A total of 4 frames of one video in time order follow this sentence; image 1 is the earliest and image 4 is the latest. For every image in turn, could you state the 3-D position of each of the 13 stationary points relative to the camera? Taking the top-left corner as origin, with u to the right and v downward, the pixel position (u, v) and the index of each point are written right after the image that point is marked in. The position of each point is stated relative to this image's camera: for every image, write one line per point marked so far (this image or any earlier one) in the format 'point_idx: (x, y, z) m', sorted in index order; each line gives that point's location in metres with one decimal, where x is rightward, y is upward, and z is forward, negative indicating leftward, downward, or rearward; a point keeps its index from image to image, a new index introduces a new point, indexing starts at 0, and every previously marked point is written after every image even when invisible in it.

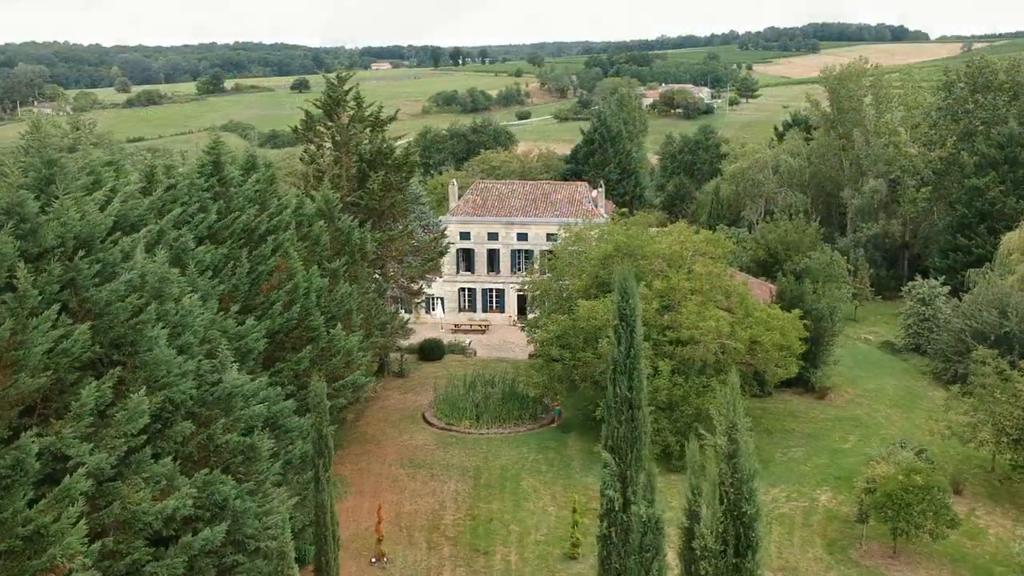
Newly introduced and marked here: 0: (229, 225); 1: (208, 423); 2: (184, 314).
0: (-4.8, +1.0, +18.9) m
1: (-3.7, -1.7, +13.5) m
2: (-4.0, -0.4, +13.5) m
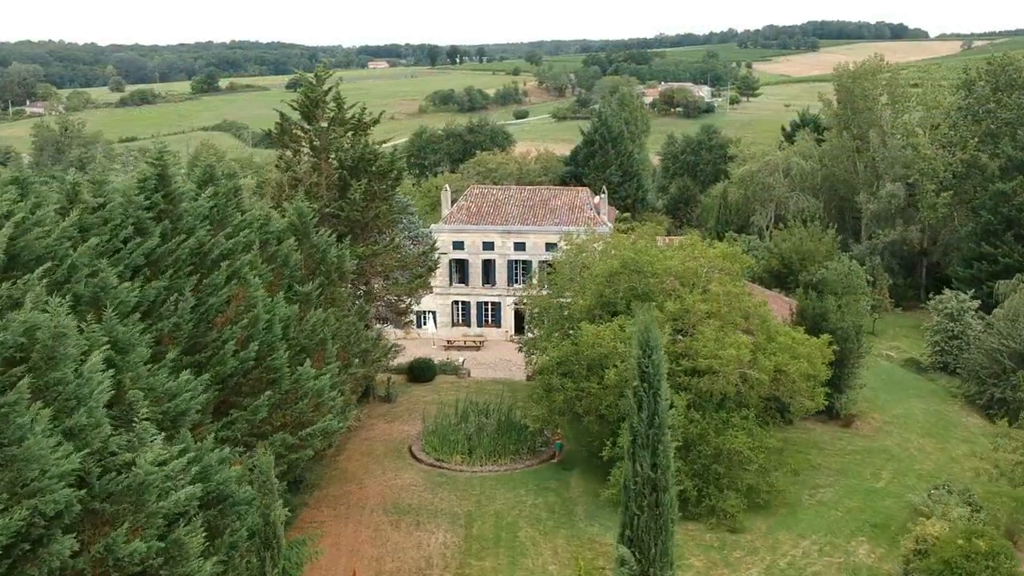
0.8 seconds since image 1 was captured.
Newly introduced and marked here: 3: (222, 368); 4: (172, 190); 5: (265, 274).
0: (-4.9, +0.5, +16.0) m
1: (-3.8, -2.2, +10.7) m
2: (-4.1, -0.9, +10.6) m
3: (-4.2, -1.2, +15.9) m
4: (-5.3, +1.5, +17.4) m
5: (-4.3, +0.2, +19.4) m
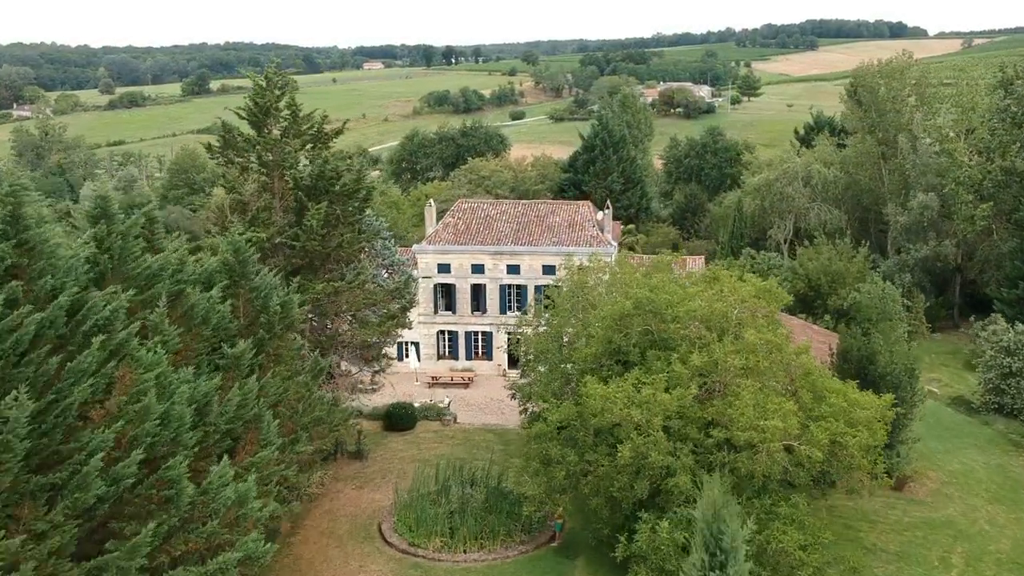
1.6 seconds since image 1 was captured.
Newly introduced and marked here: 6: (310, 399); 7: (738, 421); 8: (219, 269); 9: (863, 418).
0: (-5.1, -0.4, +11.4) m
1: (-4.0, -3.1, +6.0) m
2: (-4.3, -1.8, +6.0) m
3: (-4.3, -2.1, +11.3) m
4: (-5.5, +0.6, +12.7) m
5: (-4.5, -0.7, +14.8) m
6: (-3.6, -1.9, +19.5) m
7: (+3.8, -2.2, +18.5) m
8: (-4.9, +0.3, +18.6) m
9: (+6.2, -2.3, +19.8) m
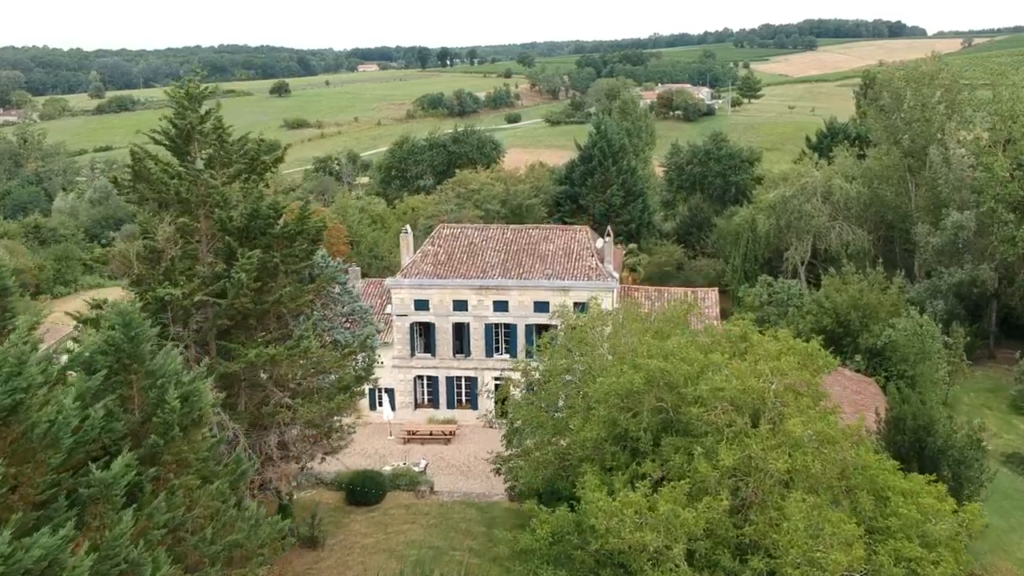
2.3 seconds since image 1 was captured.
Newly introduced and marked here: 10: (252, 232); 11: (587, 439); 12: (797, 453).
0: (-5.4, -1.5, +6.9) m
1: (-4.2, -4.2, +1.5) m
2: (-4.5, -2.9, +1.4) m
3: (-4.6, -3.2, +6.7) m
4: (-5.8, -0.5, +8.2) m
5: (-4.8, -1.8, +10.3) m
6: (-3.9, -3.1, +15.0) m
7: (+3.4, -3.3, +14.0) m
8: (-5.2, -0.8, +14.1) m
9: (+5.9, -3.4, +15.3) m
10: (-4.5, +1.0, +19.1) m
11: (+1.2, -2.4, +17.8) m
12: (+4.0, -2.3, +15.5) m
